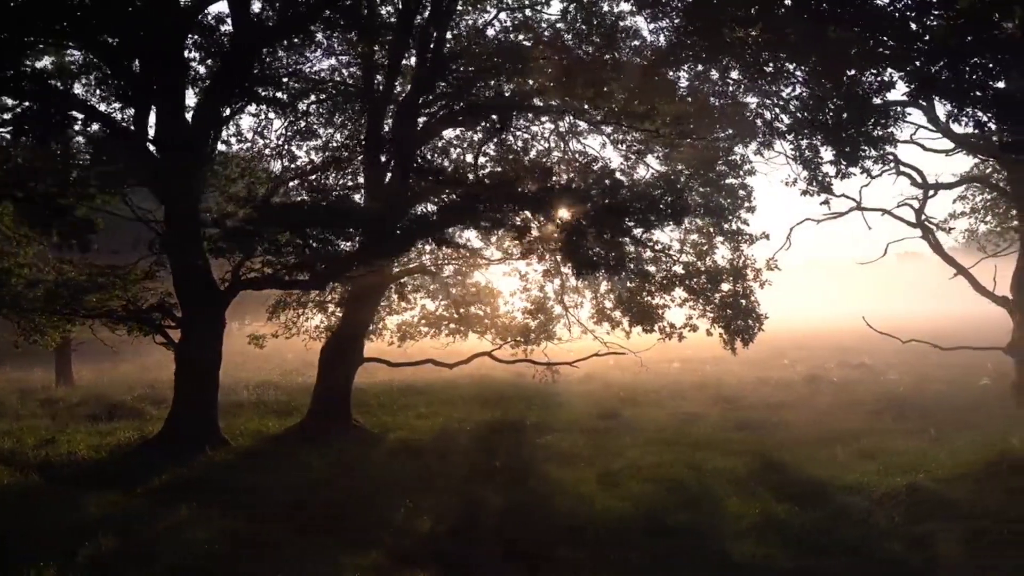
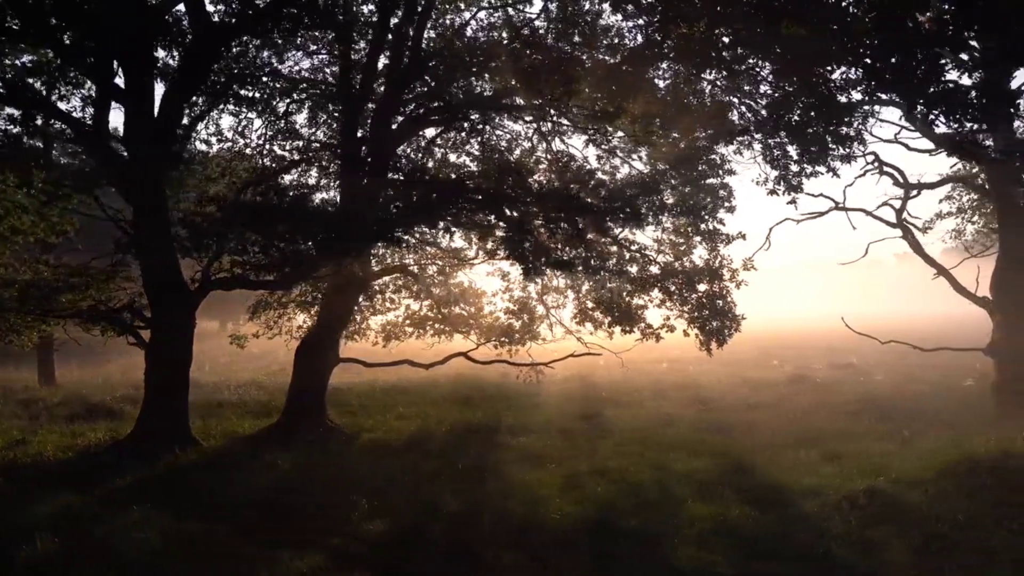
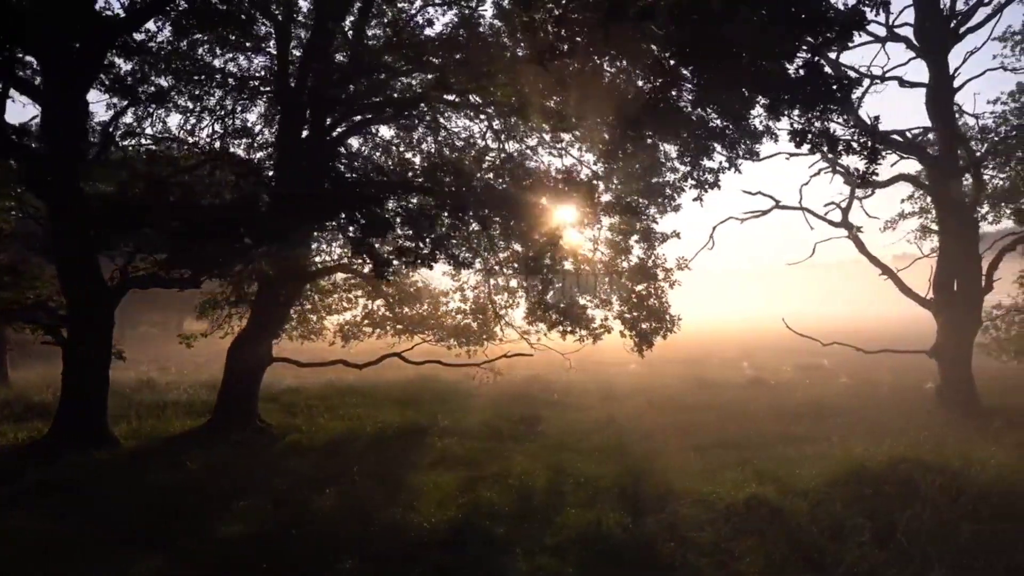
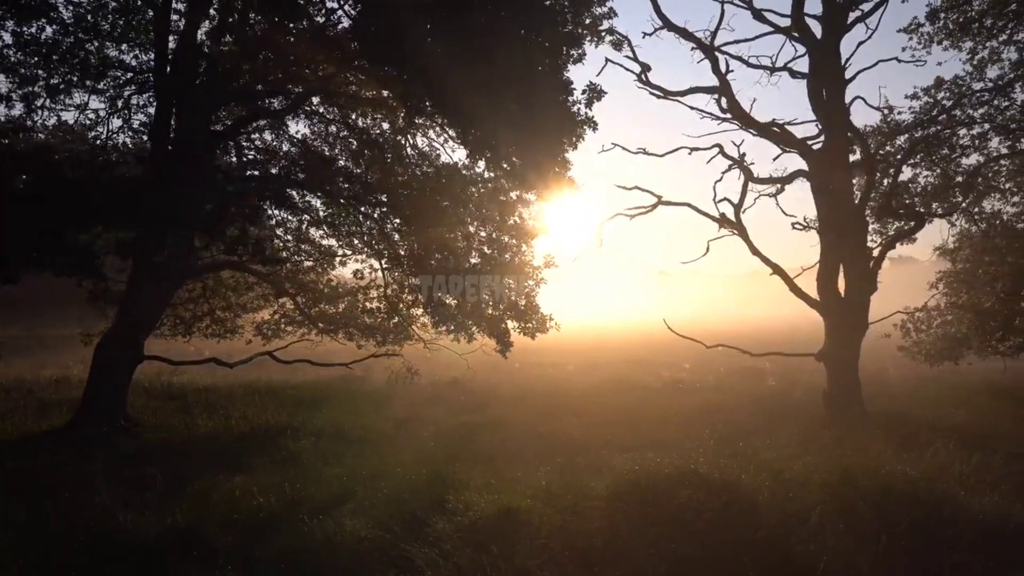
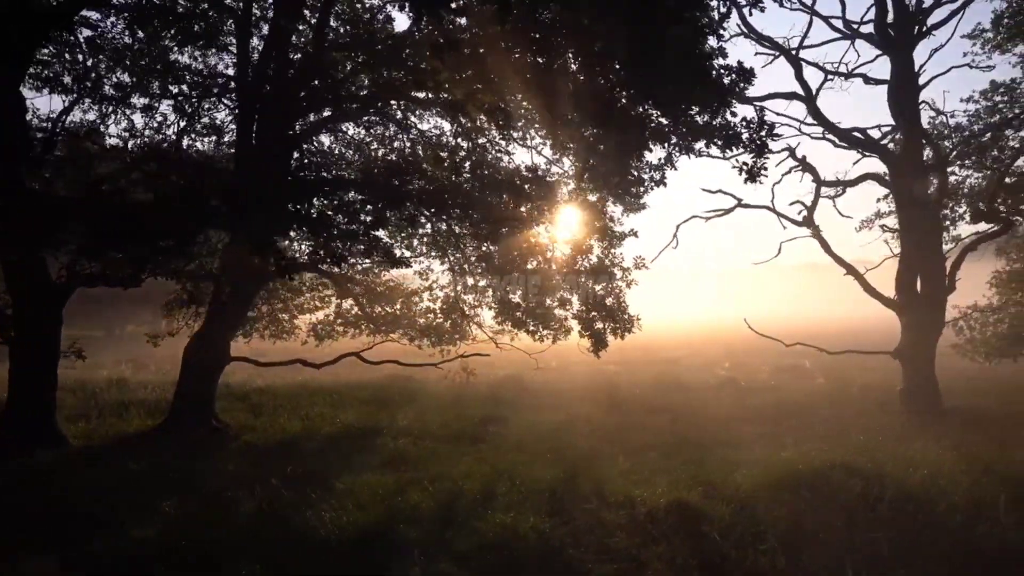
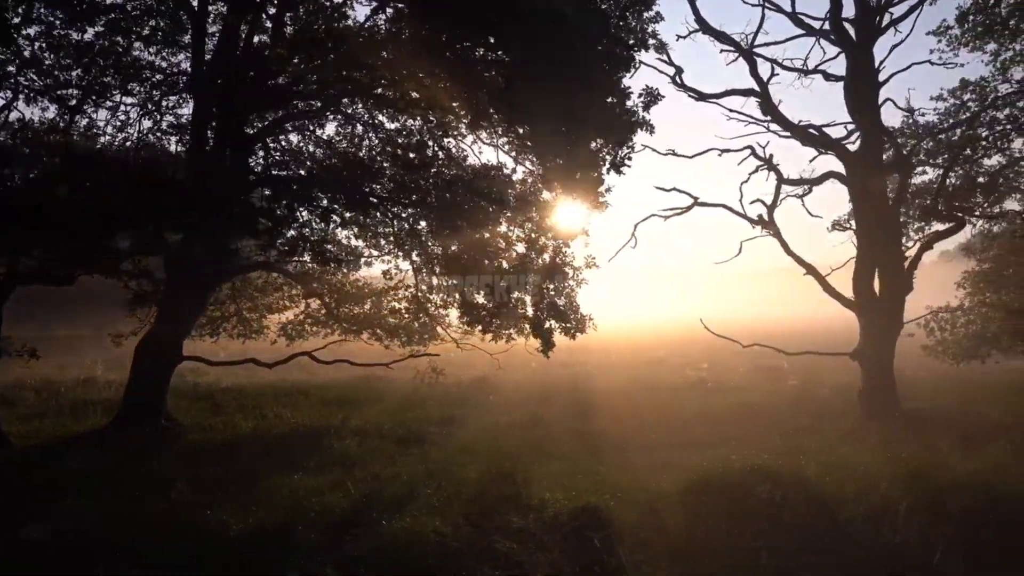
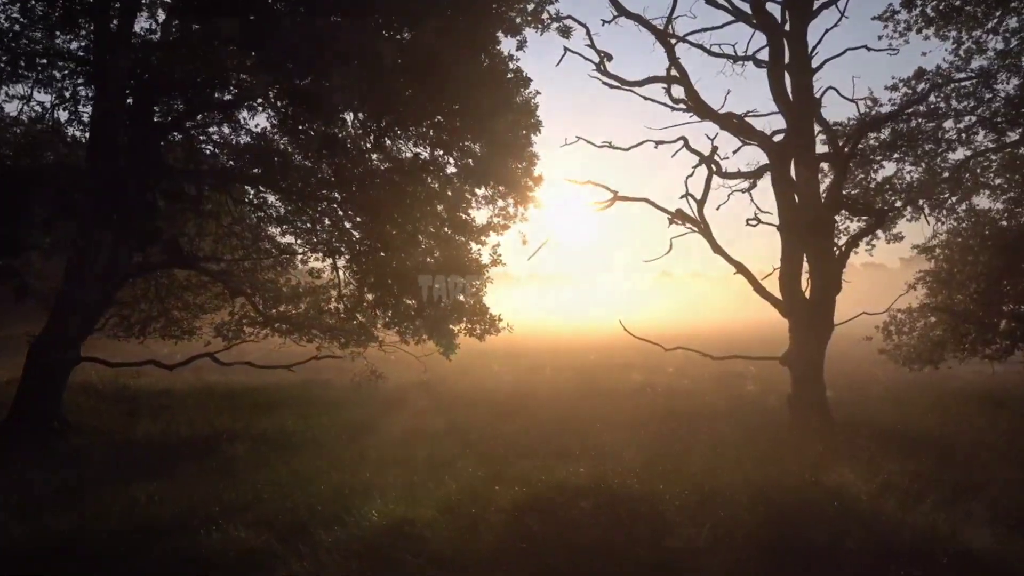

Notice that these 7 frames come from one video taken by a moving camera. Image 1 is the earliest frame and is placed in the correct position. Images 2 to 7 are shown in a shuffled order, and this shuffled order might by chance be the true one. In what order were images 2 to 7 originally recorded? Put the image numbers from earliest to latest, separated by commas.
2, 3, 5, 6, 4, 7
